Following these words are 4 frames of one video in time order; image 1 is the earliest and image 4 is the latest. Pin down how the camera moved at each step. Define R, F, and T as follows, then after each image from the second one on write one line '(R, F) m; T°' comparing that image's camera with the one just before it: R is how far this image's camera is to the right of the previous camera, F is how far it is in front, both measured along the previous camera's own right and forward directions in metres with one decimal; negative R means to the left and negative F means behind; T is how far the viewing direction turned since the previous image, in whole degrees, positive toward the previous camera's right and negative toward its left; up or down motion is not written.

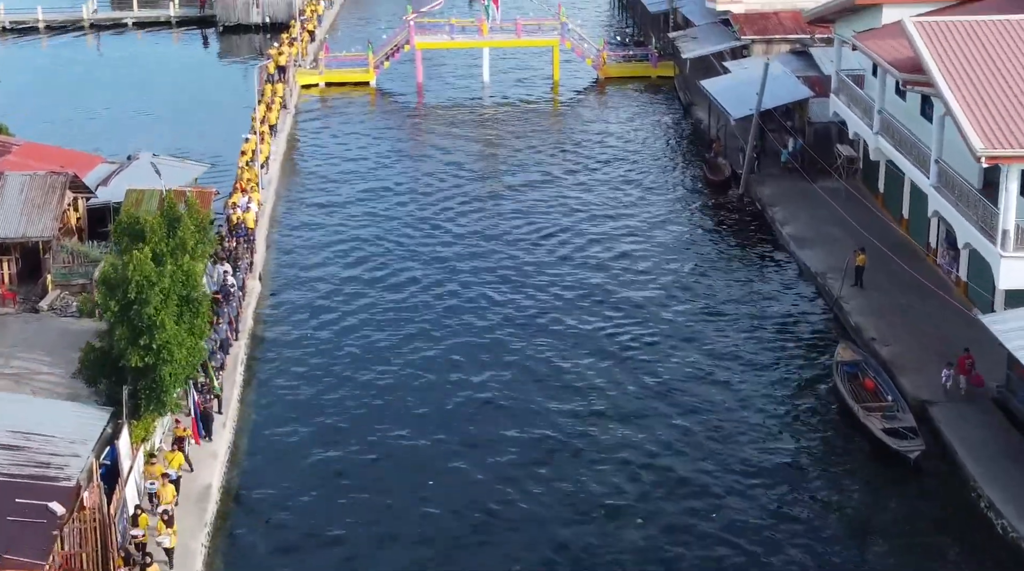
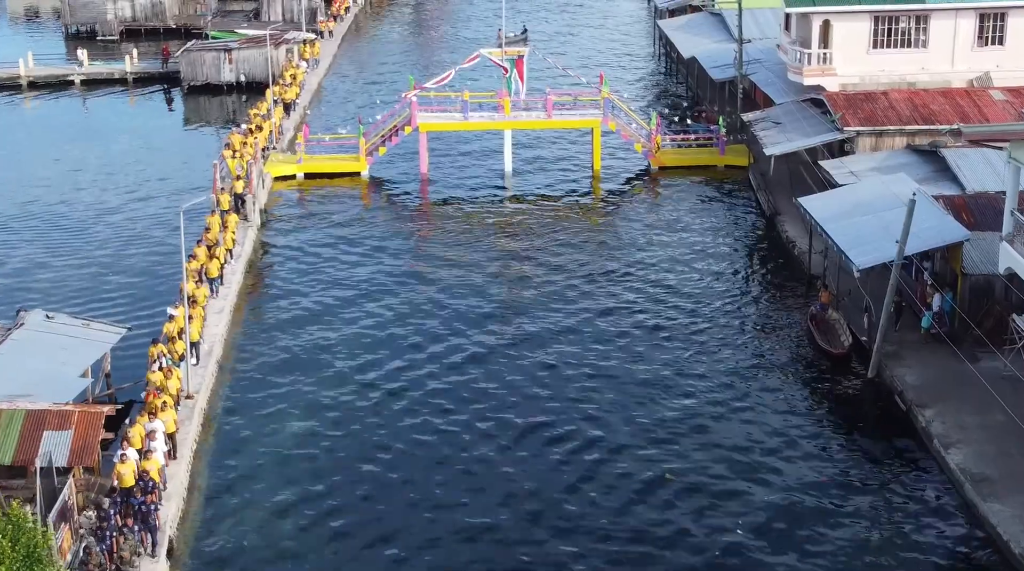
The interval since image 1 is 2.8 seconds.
(-0.6, +18.2) m; -1°
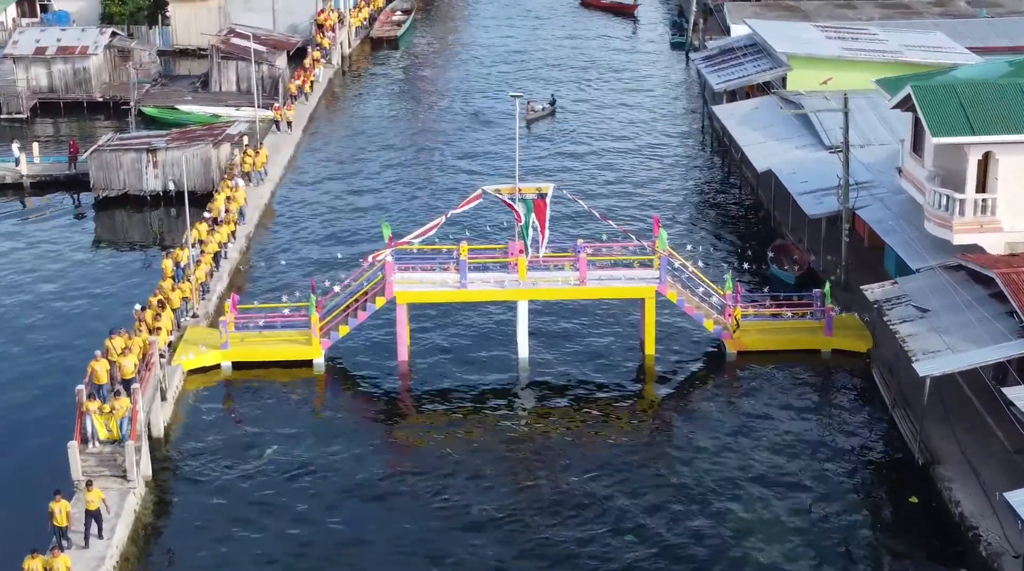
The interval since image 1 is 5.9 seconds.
(-0.5, +20.4) m; 0°
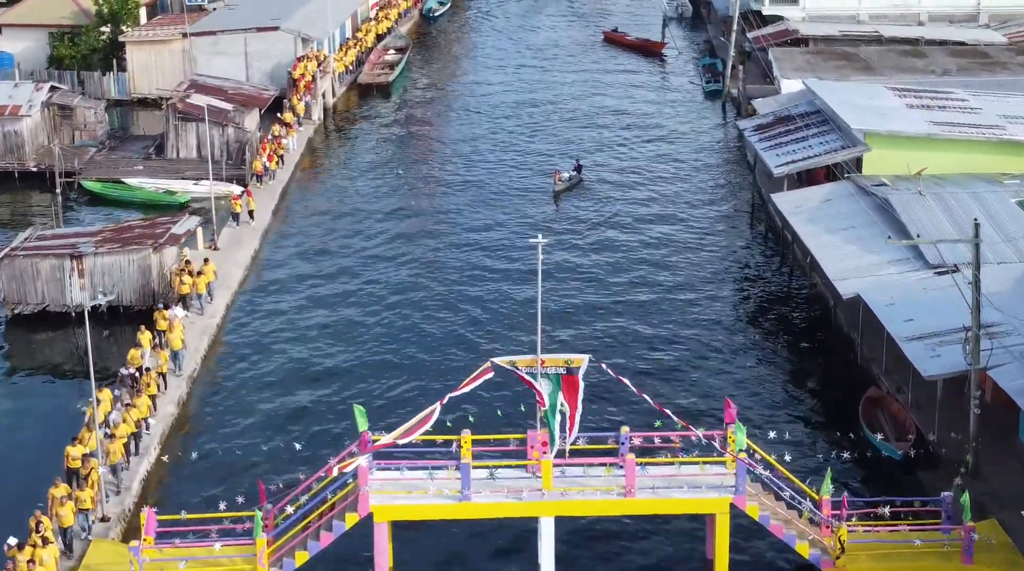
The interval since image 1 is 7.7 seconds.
(-0.4, +13.1) m; 0°
